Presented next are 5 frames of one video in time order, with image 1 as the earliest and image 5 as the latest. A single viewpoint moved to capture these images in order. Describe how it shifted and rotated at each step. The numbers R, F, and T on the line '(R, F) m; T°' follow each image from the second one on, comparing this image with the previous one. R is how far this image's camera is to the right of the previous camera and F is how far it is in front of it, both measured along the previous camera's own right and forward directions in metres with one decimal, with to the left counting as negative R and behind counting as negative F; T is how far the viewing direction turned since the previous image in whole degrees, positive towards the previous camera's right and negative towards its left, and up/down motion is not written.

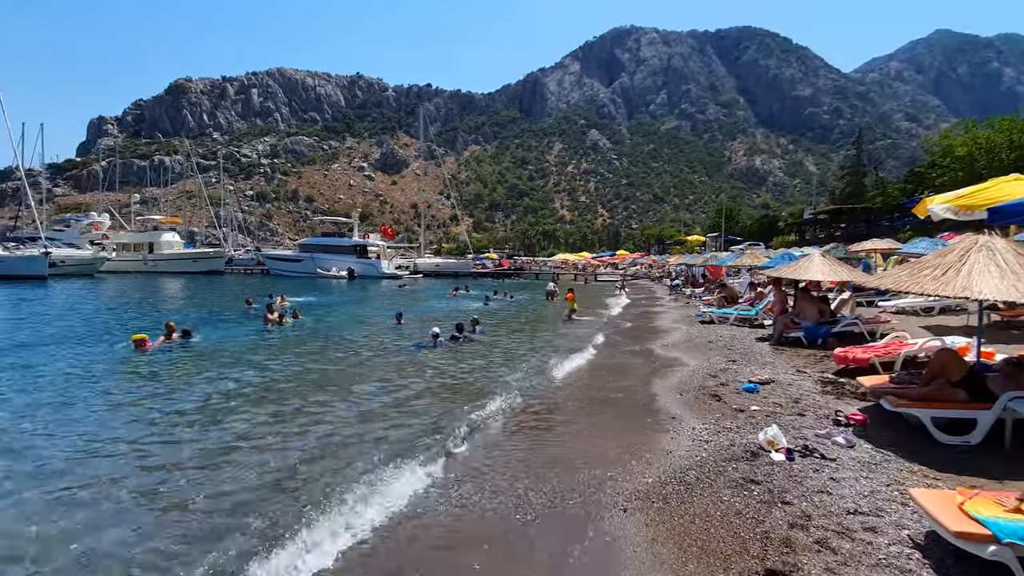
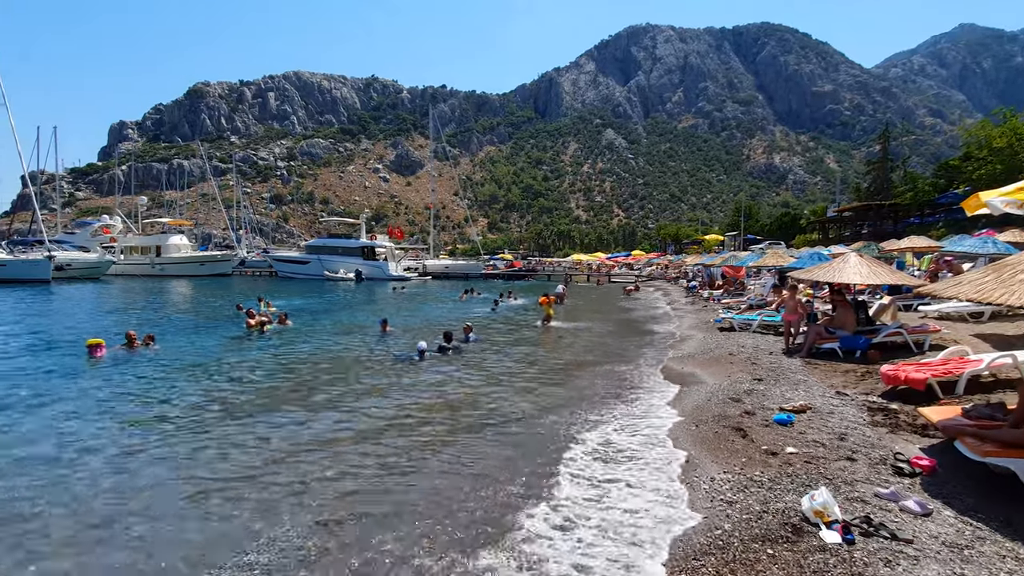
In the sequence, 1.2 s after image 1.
(+0.5, +1.6) m; -2°
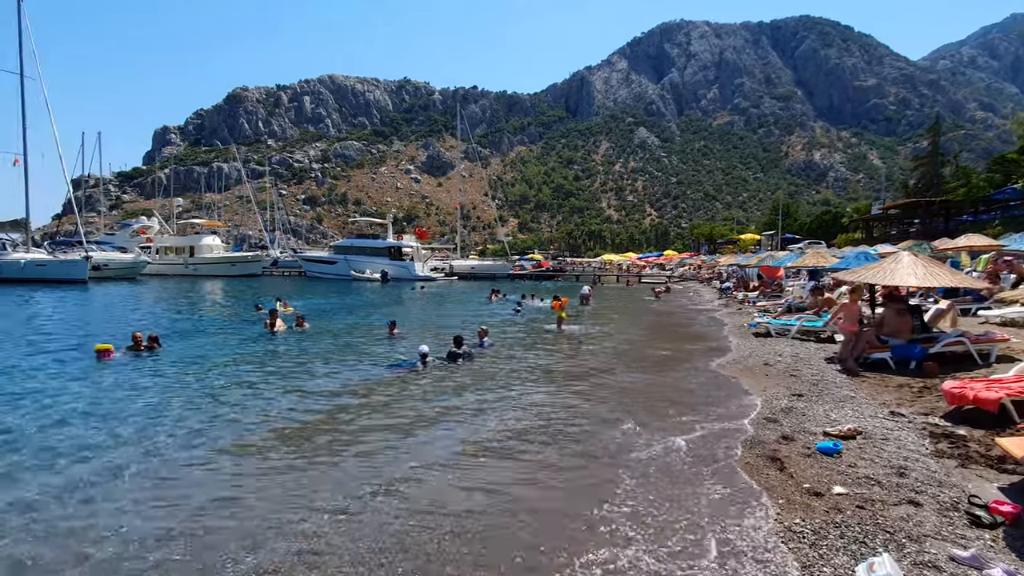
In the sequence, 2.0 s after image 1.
(+0.4, +0.9) m; -3°
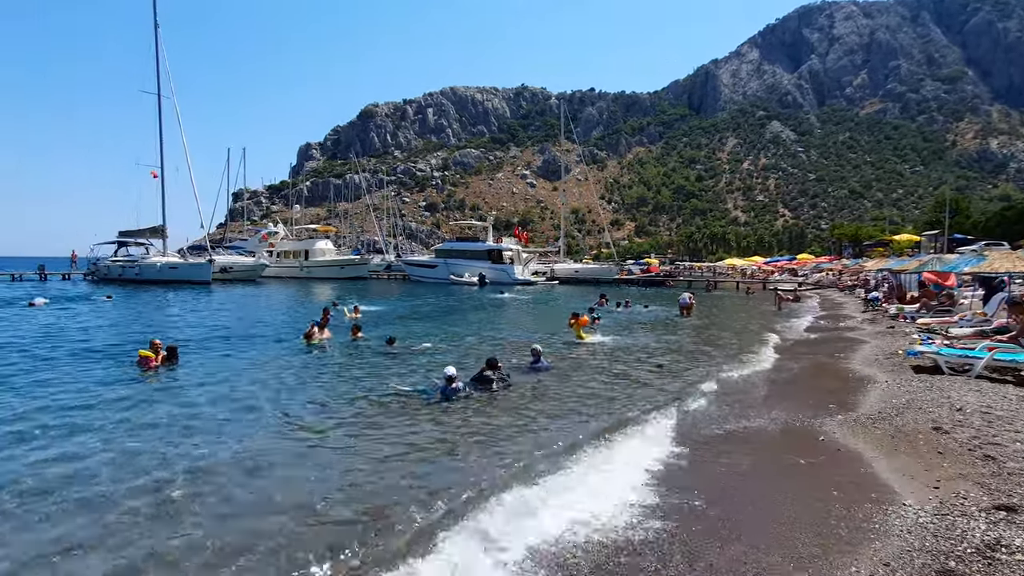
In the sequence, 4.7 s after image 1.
(+1.3, +3.1) m; -12°
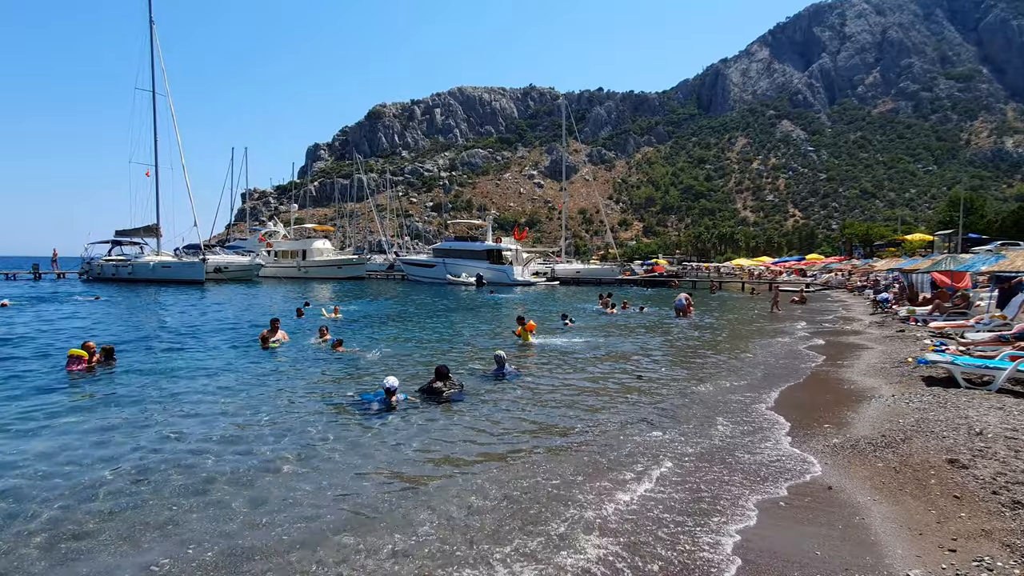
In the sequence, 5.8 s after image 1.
(+0.9, +1.2) m; -1°
